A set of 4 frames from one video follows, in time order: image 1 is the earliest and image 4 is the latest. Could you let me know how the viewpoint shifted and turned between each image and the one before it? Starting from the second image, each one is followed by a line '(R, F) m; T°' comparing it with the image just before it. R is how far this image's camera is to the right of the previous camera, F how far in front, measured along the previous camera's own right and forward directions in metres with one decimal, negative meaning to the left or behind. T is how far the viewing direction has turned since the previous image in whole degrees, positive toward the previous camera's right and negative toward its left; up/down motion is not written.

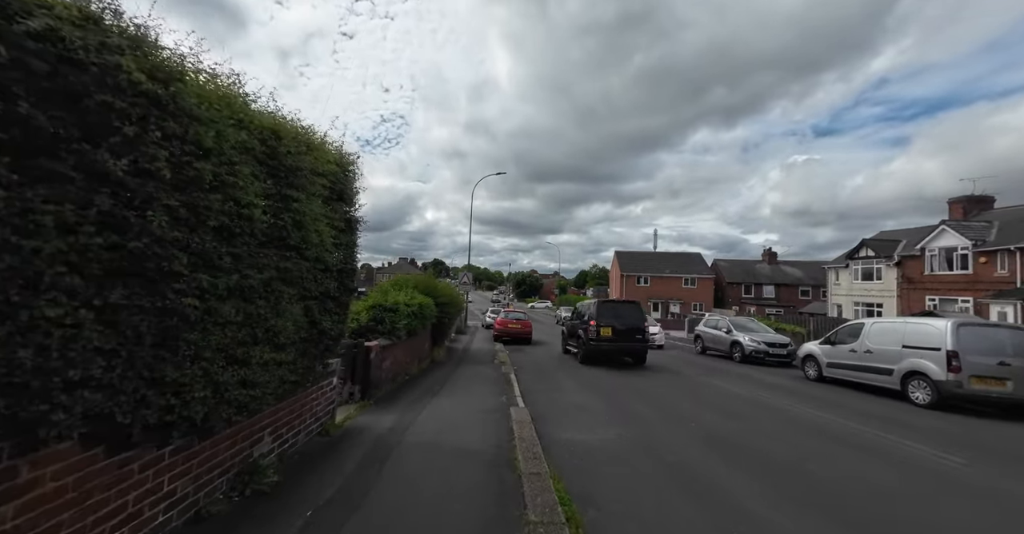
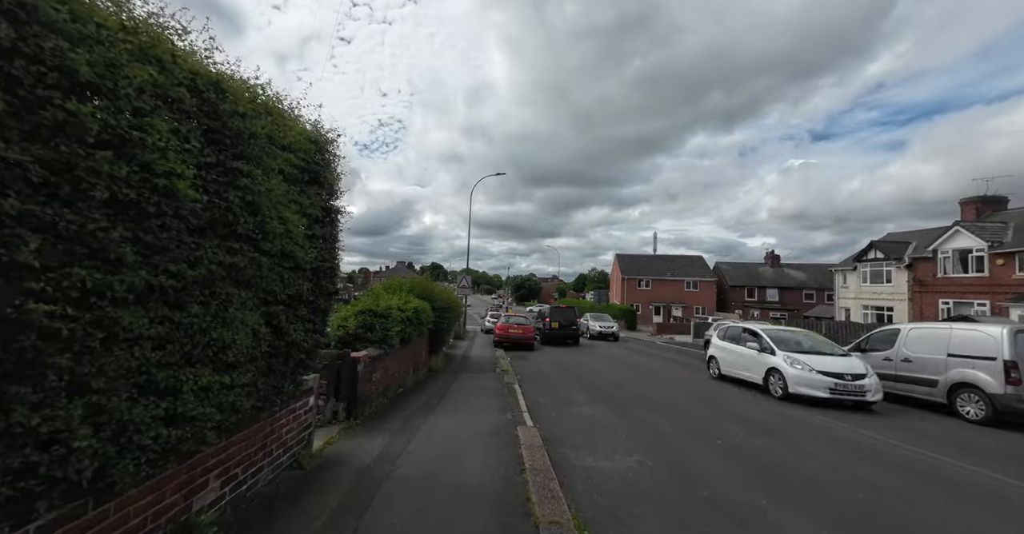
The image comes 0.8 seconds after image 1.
(-0.1, +0.8) m; 0°
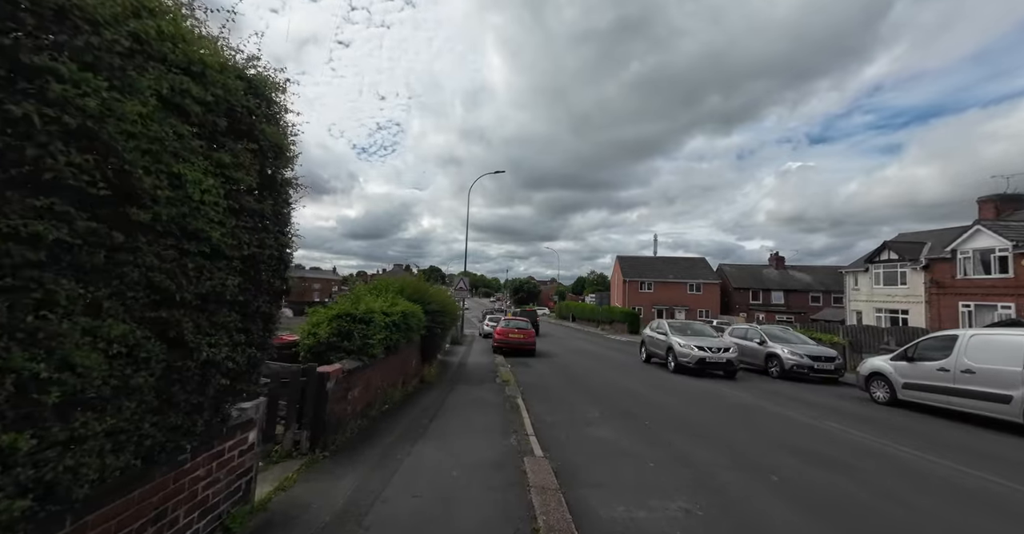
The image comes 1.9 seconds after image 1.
(-0.1, +1.1) m; 0°
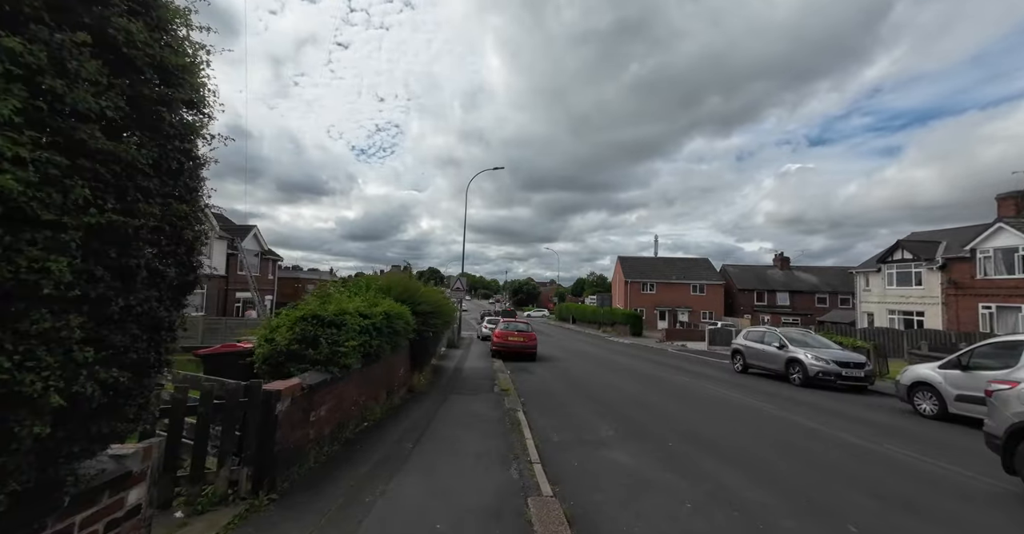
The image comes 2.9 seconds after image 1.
(0.0, +1.0) m; 0°
